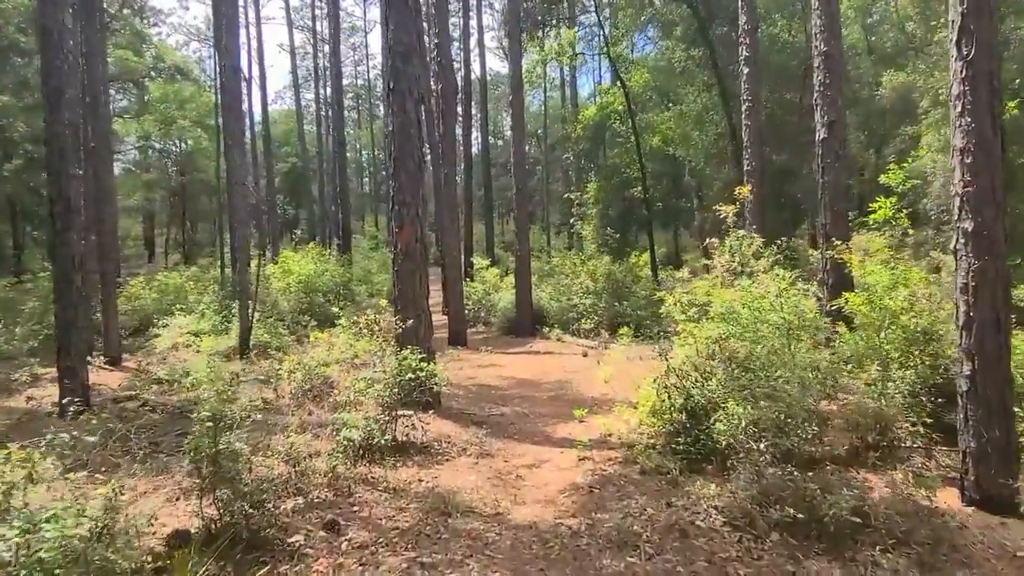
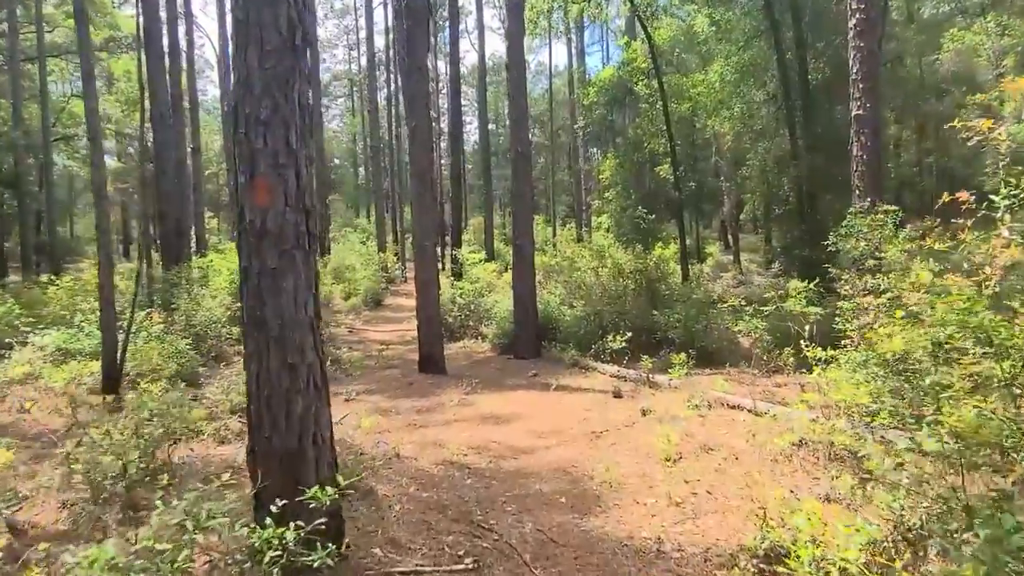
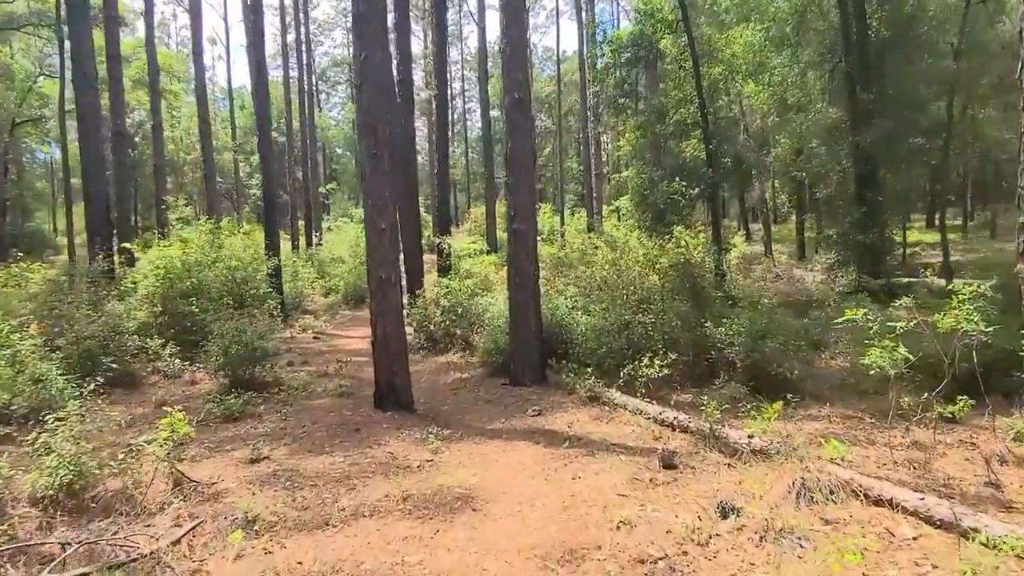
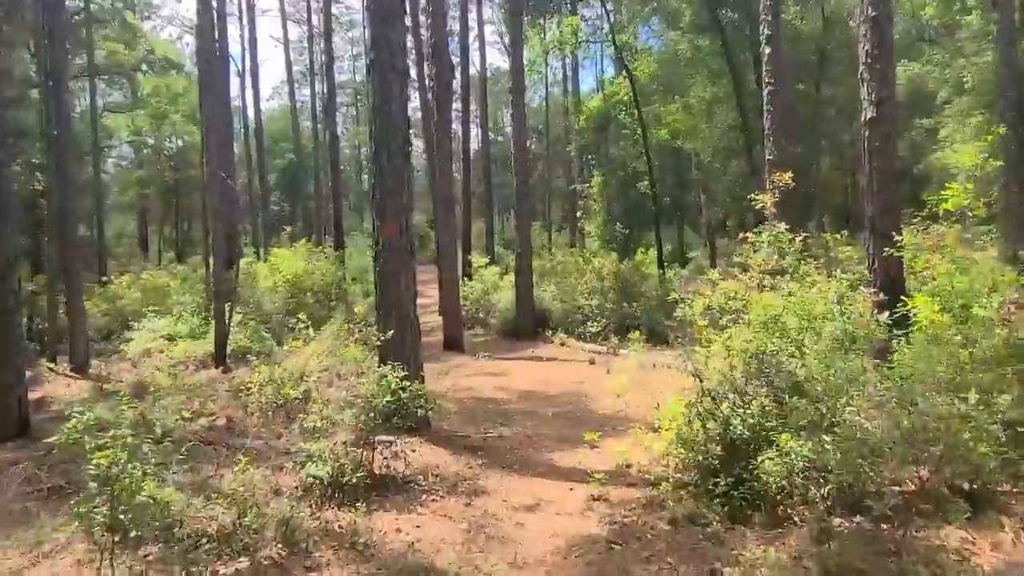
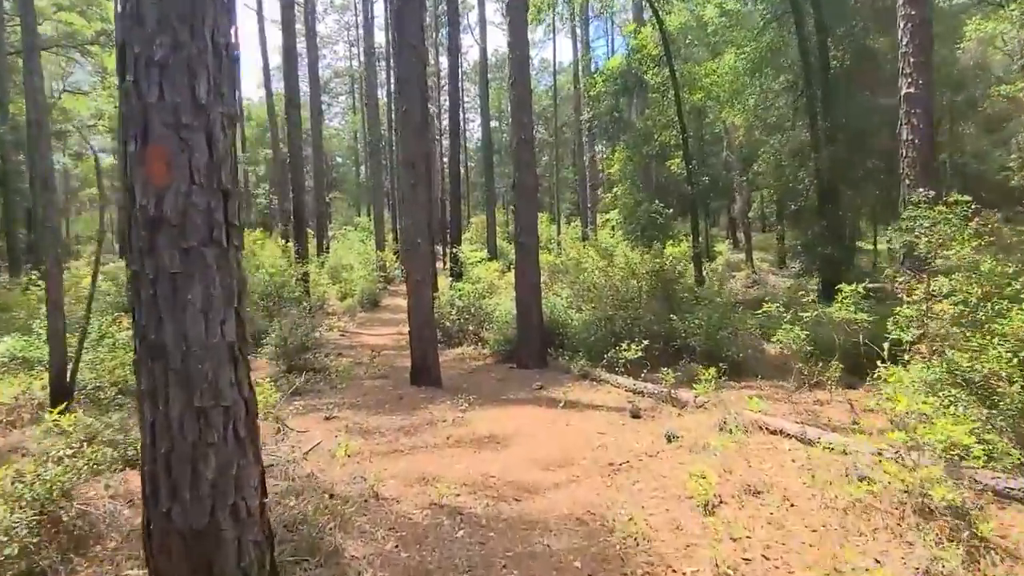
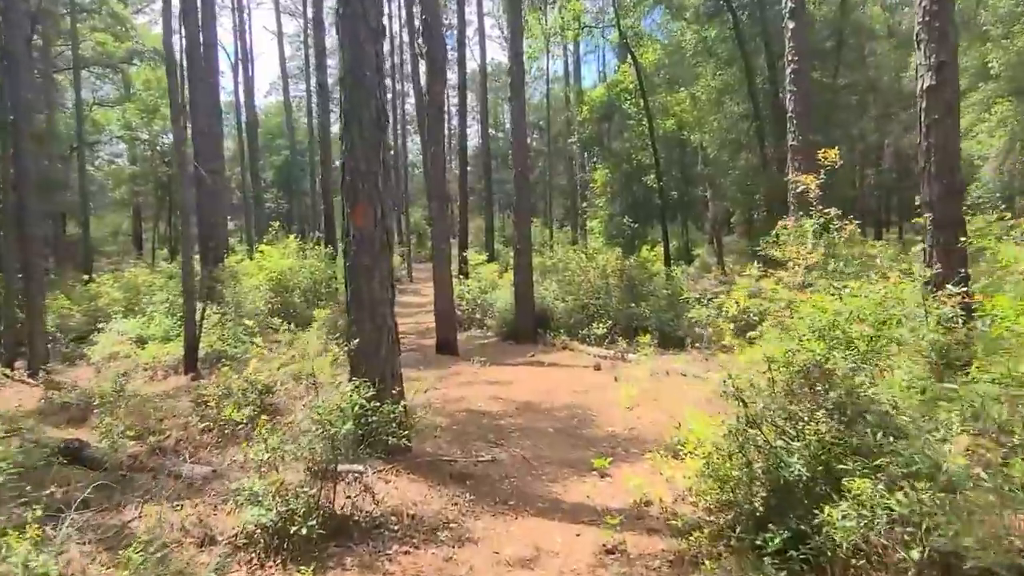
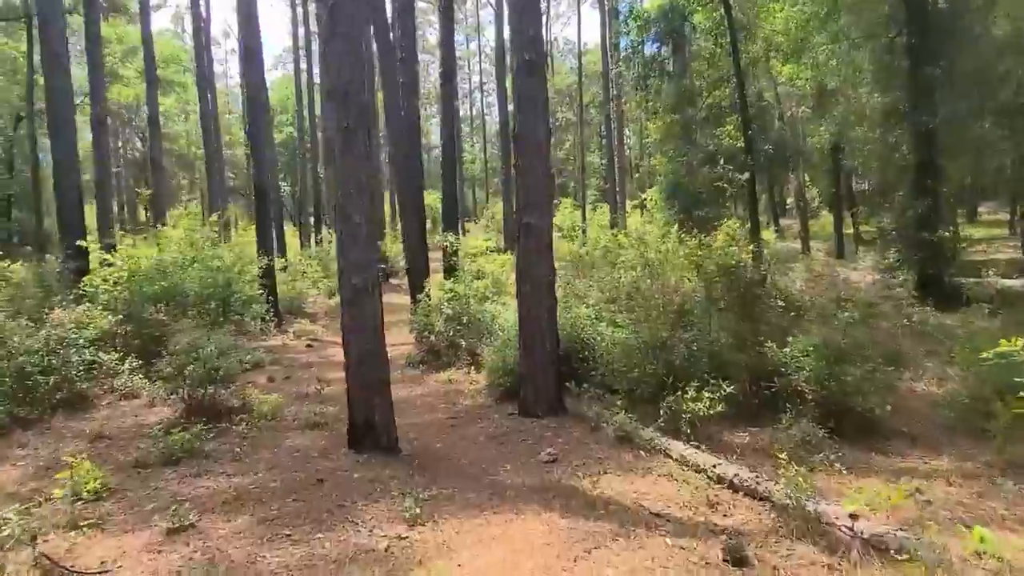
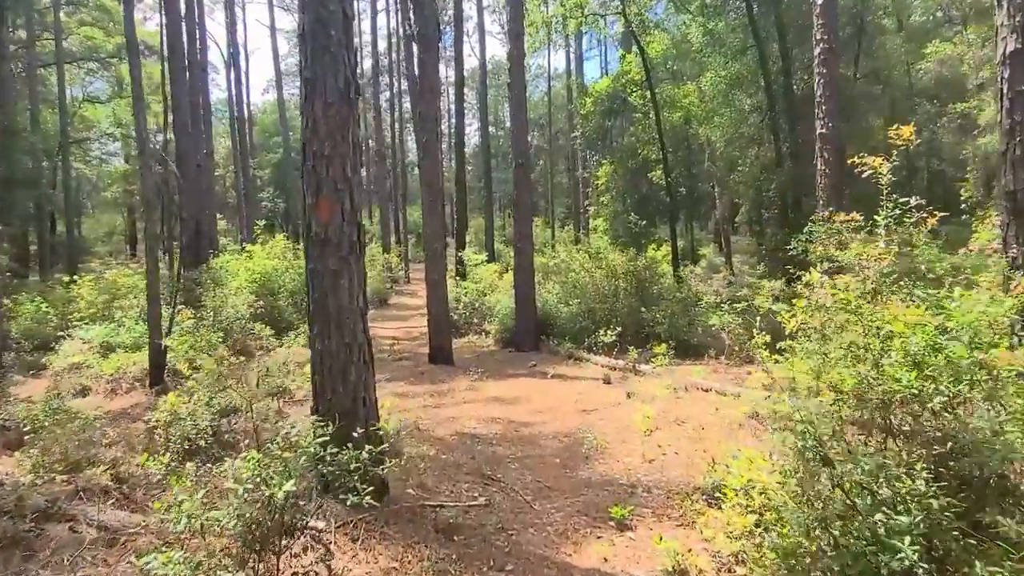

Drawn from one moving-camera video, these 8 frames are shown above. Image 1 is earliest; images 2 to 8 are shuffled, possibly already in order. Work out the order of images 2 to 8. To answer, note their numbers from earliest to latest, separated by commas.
4, 6, 8, 2, 5, 3, 7
